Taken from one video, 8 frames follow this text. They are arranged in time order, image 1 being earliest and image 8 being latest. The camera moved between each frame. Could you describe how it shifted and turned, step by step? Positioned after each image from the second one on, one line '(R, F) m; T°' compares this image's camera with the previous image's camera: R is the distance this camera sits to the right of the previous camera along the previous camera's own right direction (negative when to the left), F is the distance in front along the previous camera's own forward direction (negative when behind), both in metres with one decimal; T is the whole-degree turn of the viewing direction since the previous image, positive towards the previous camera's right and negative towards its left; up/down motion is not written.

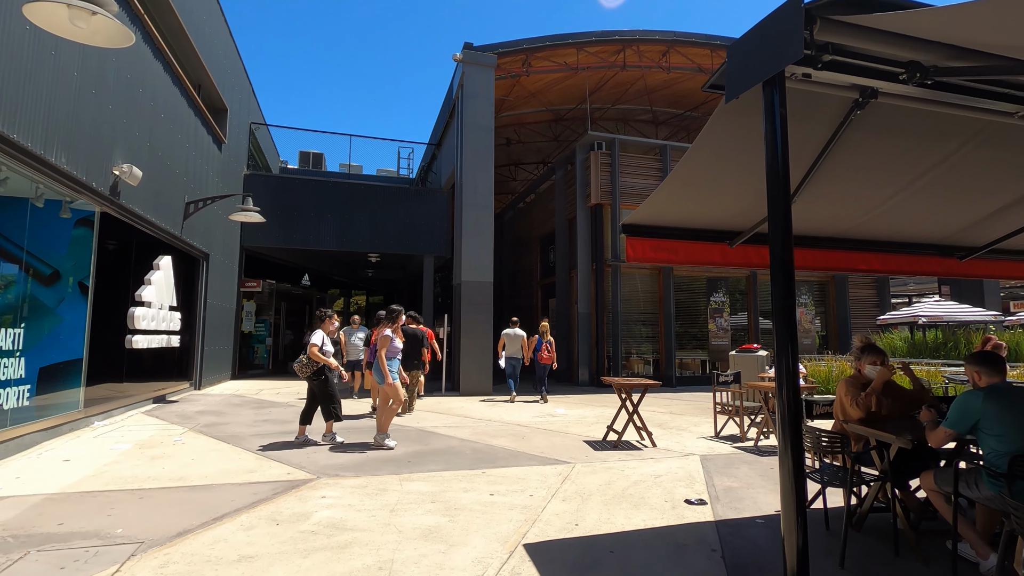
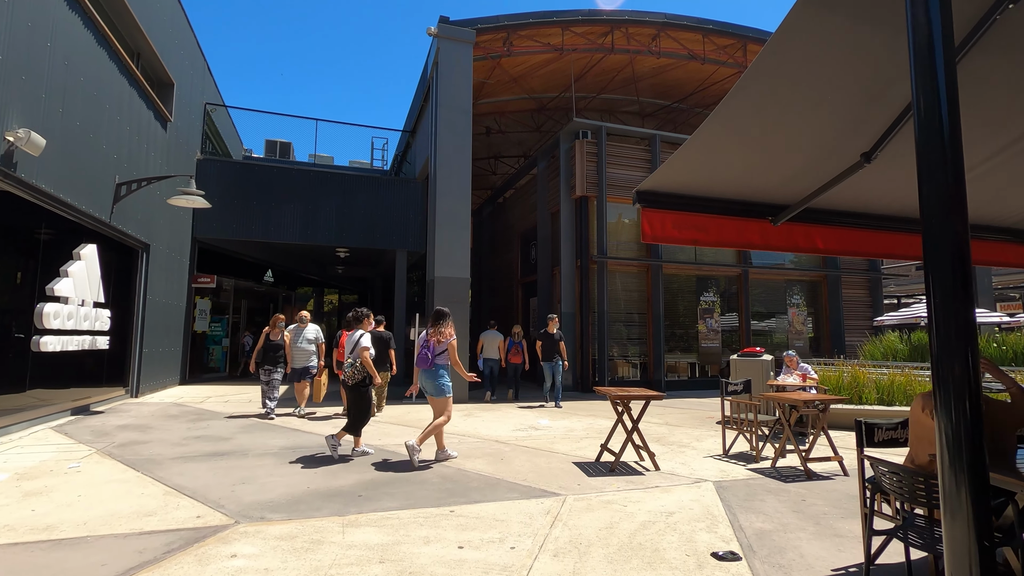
(0.0, +1.1) m; +2°
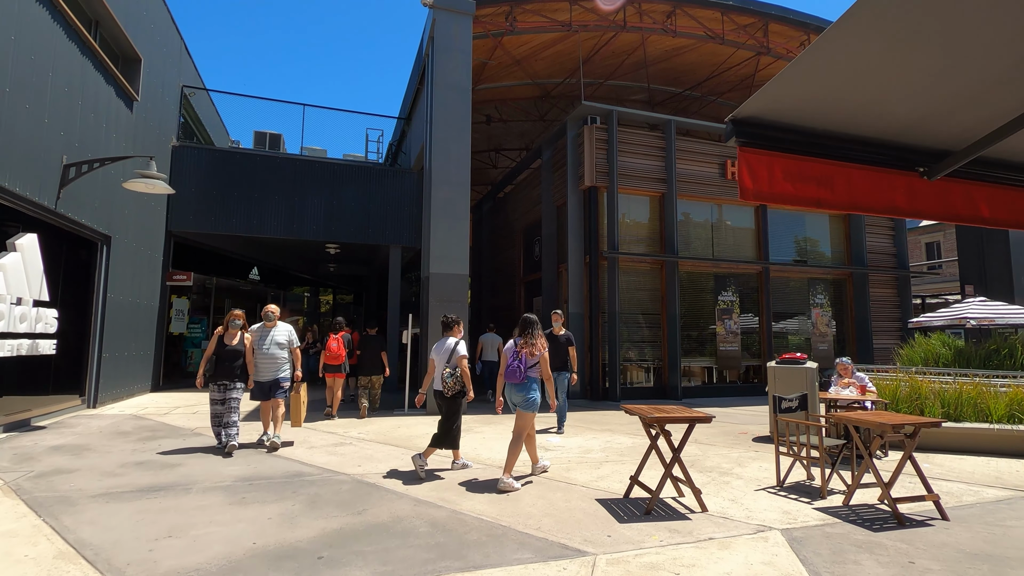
(-0.1, +1.1) m; 0°
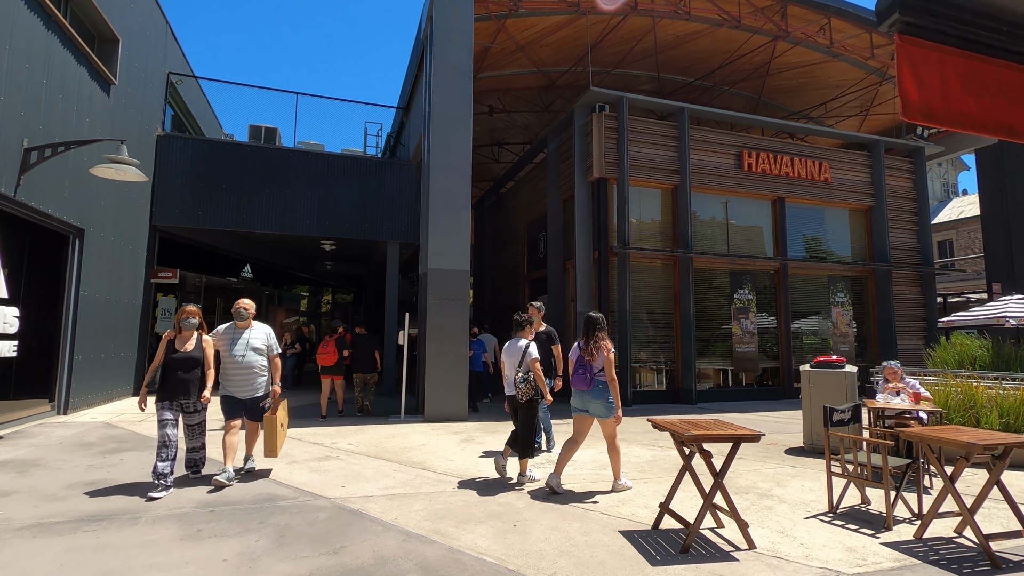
(0.0, +0.7) m; 0°
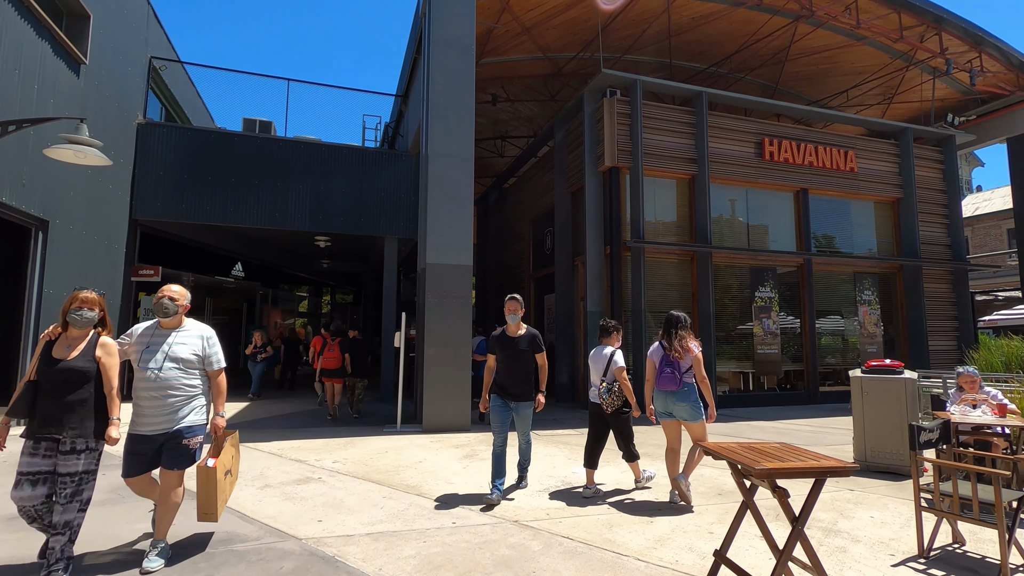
(-0.1, +0.8) m; 0°
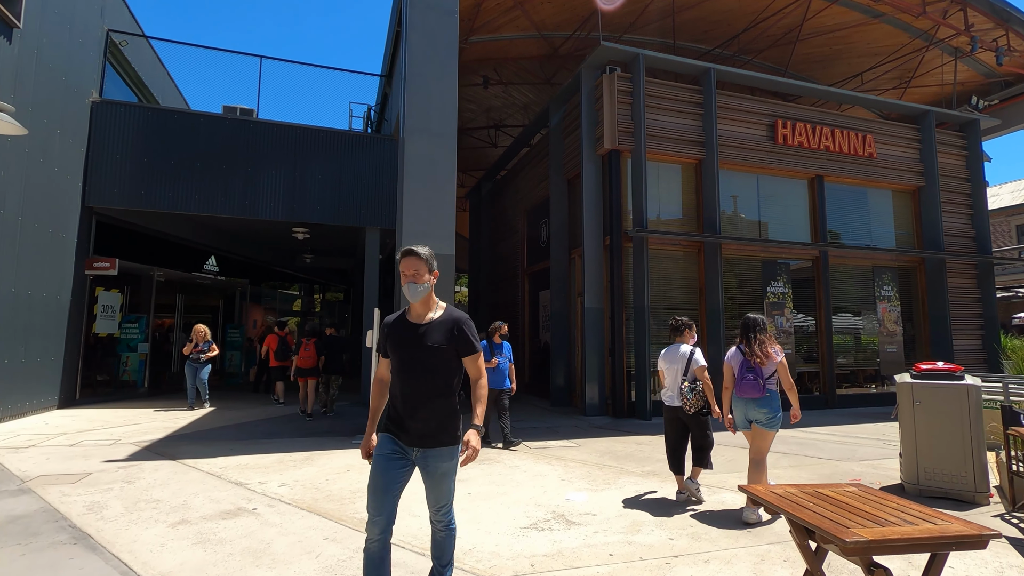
(+0.2, +1.0) m; 0°
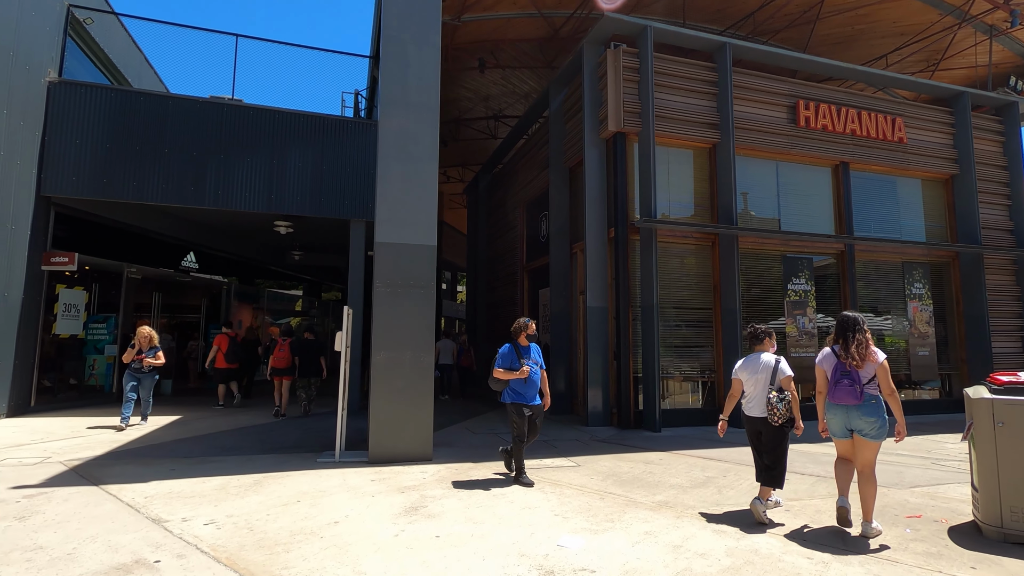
(+0.2, +1.0) m; -1°
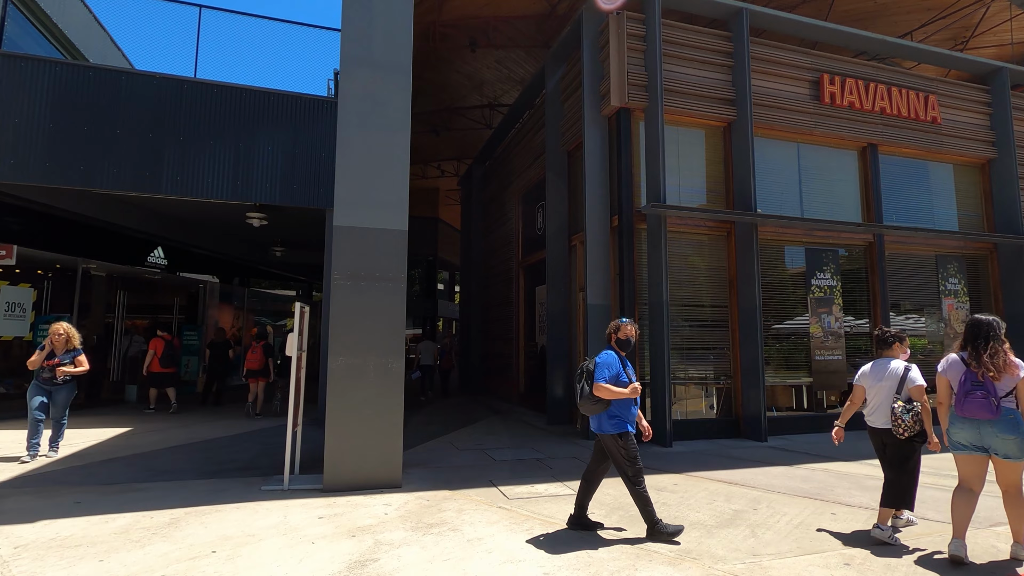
(+0.2, +1.0) m; 0°
